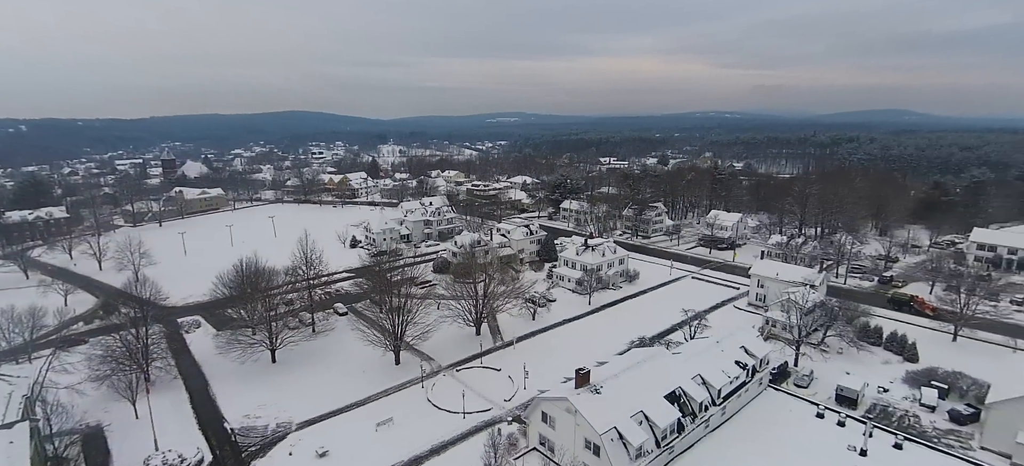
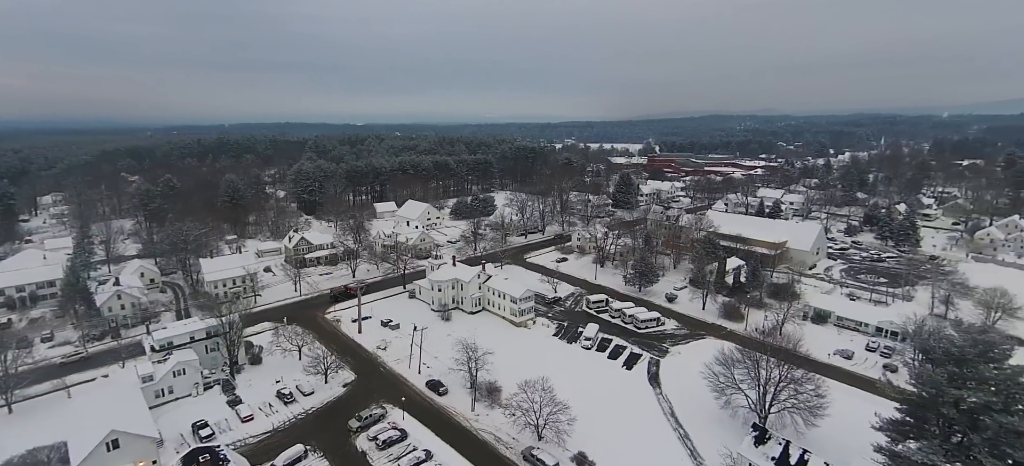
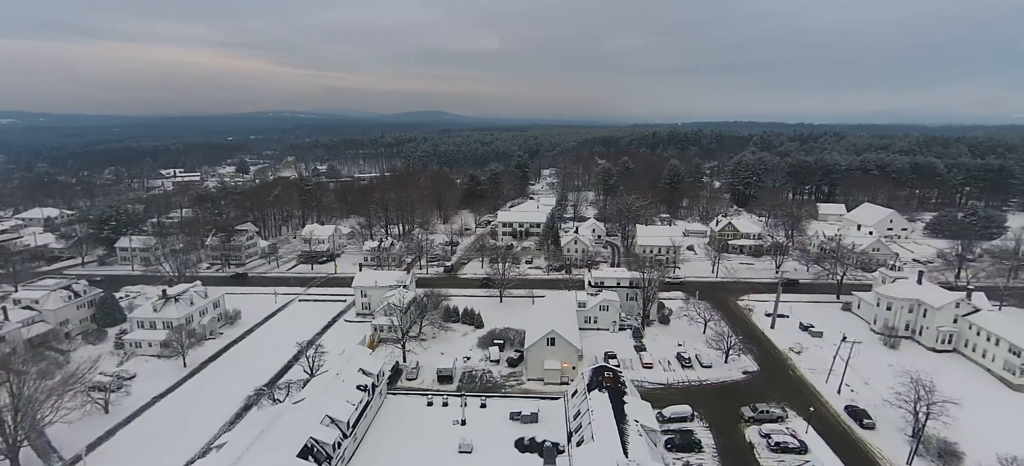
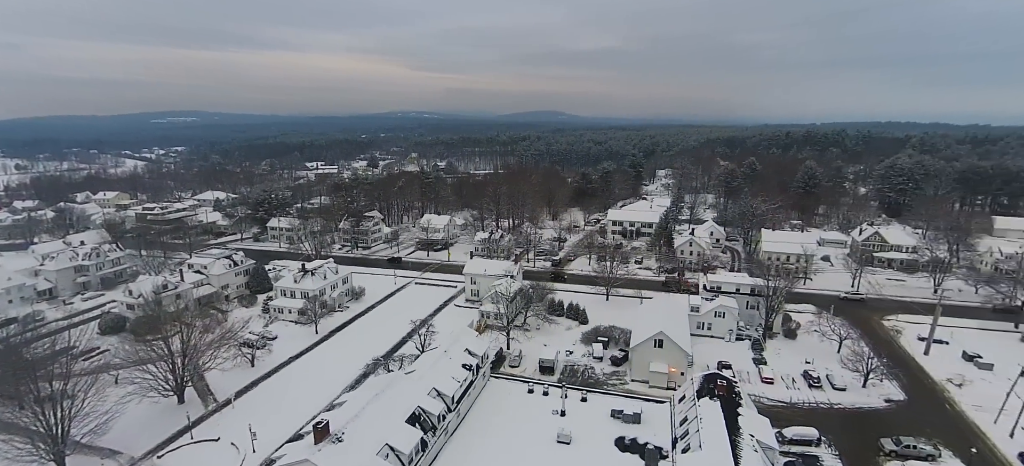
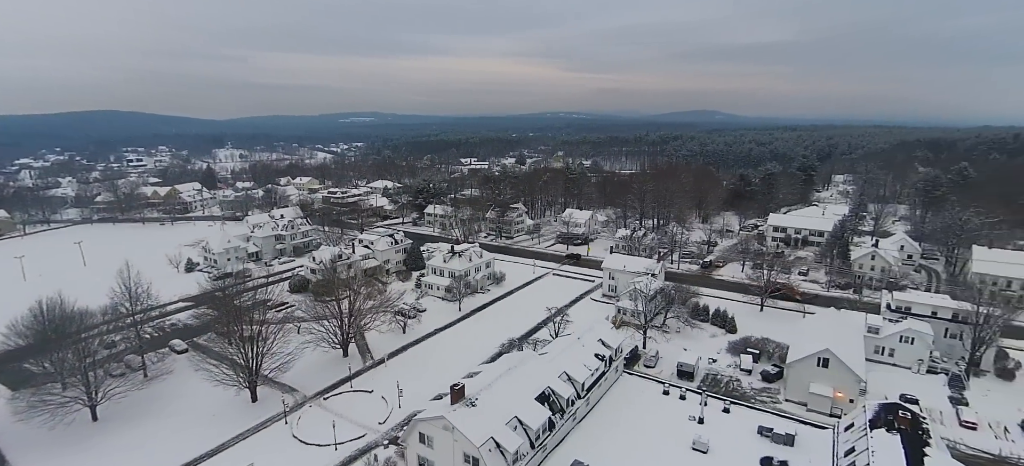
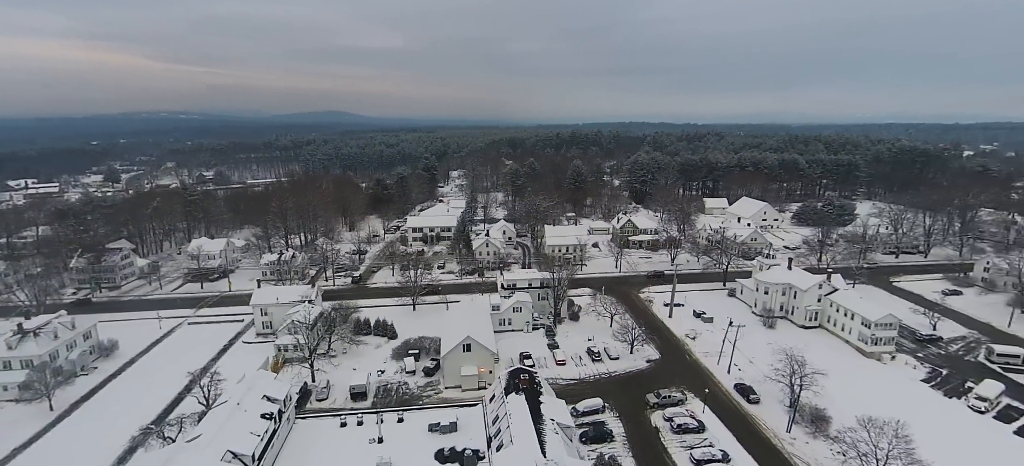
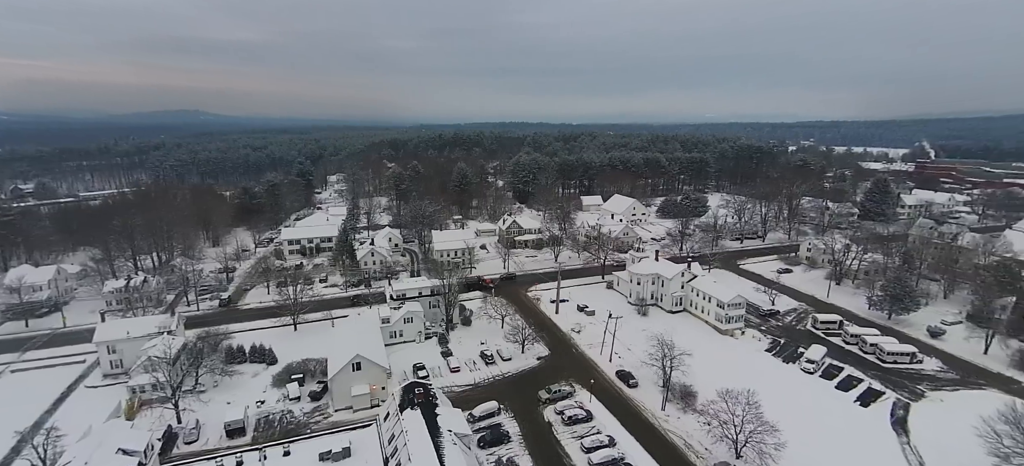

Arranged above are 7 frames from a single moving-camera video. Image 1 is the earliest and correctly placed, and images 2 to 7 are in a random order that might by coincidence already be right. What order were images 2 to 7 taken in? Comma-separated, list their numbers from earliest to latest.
5, 4, 3, 6, 7, 2
